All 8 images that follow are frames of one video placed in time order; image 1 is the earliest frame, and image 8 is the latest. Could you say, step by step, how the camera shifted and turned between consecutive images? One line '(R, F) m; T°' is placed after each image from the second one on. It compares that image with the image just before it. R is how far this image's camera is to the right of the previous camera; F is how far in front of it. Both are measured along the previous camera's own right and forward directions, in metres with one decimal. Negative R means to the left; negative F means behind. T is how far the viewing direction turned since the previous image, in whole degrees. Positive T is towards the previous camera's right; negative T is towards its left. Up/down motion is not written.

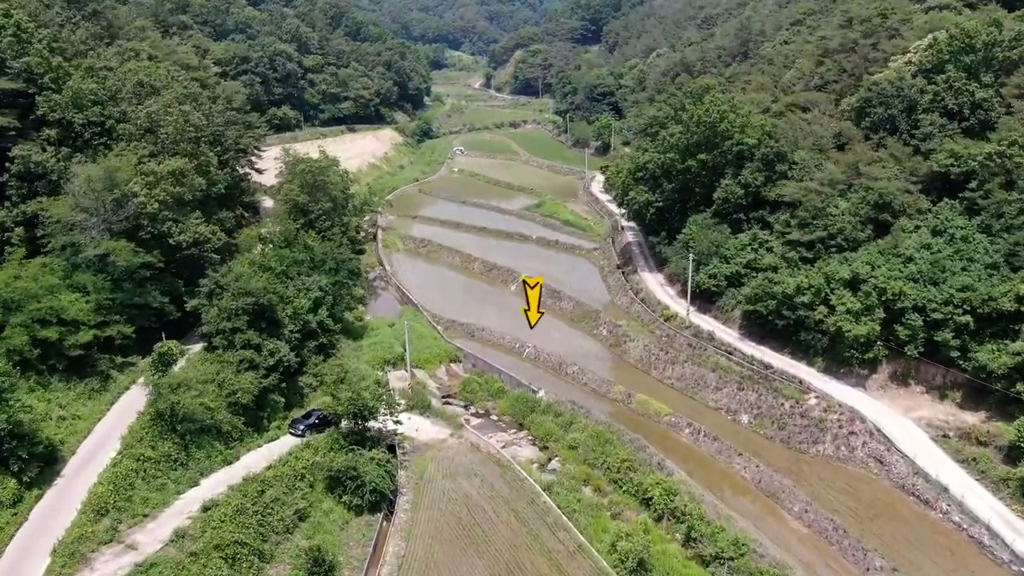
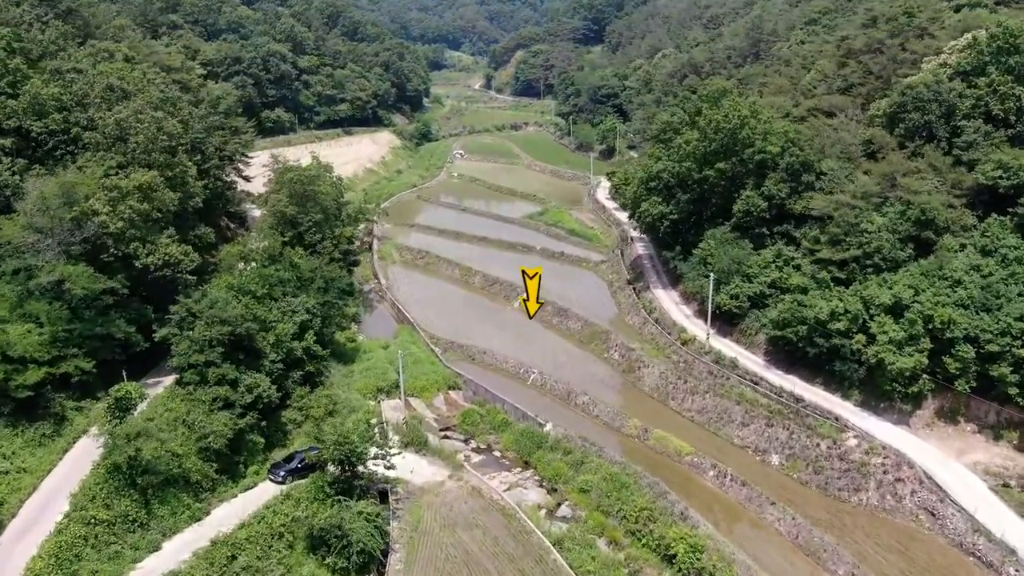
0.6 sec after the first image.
(-0.2, +2.8) m; 0°
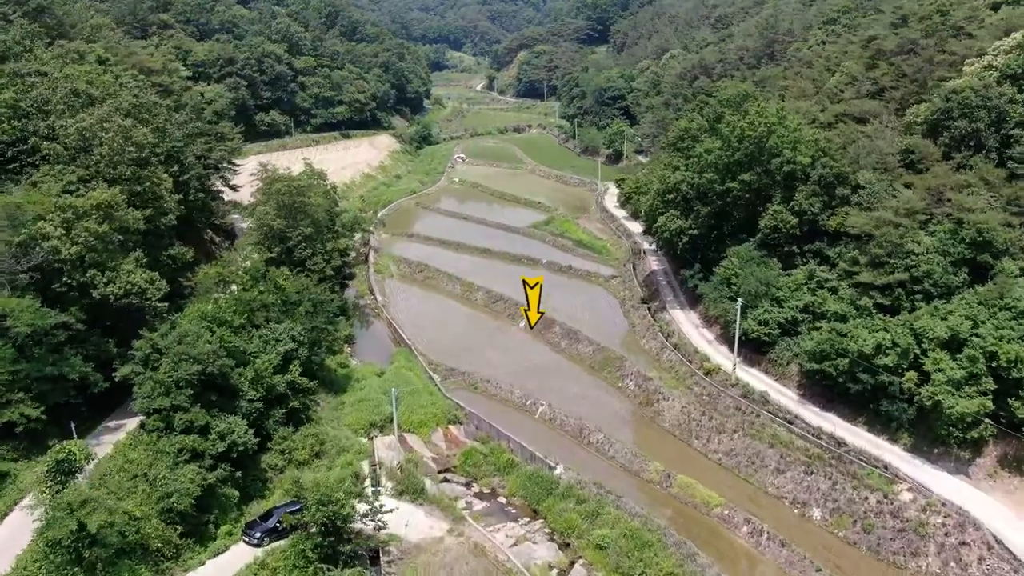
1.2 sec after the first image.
(-0.2, +3.0) m; 0°
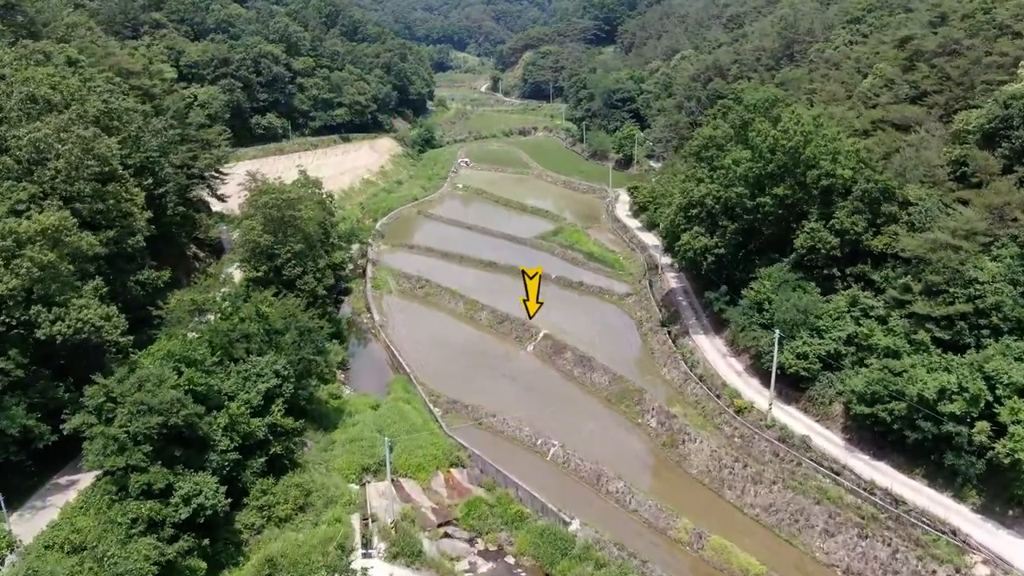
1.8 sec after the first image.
(-0.2, +3.1) m; 0°
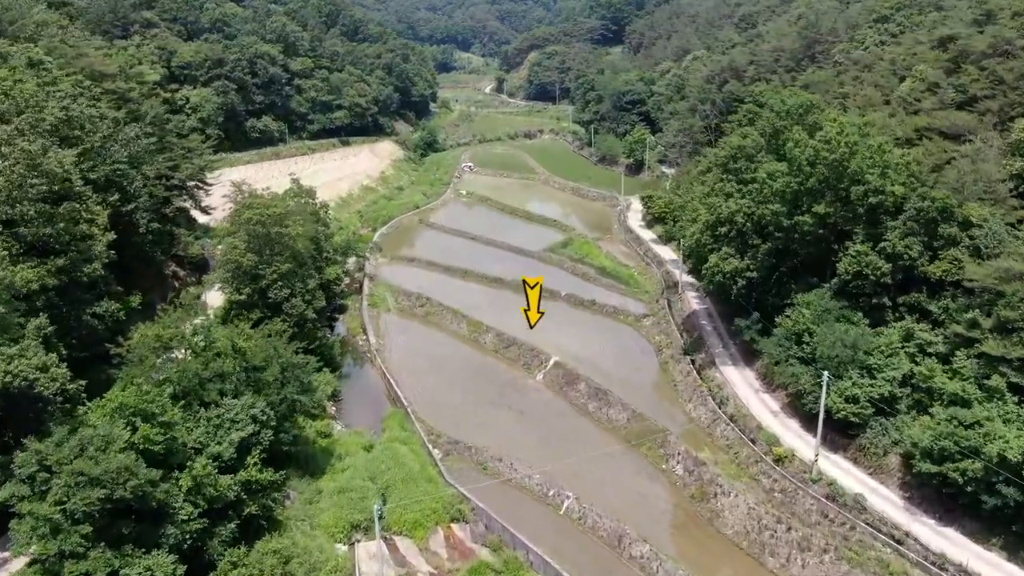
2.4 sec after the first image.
(-0.2, +3.2) m; 0°
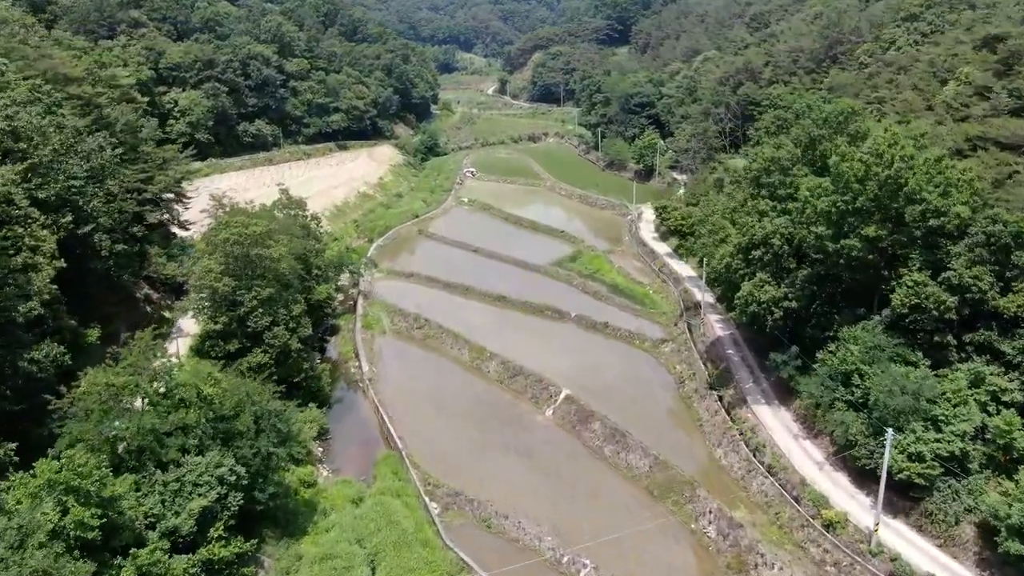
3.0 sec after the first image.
(-0.2, +3.2) m; 0°
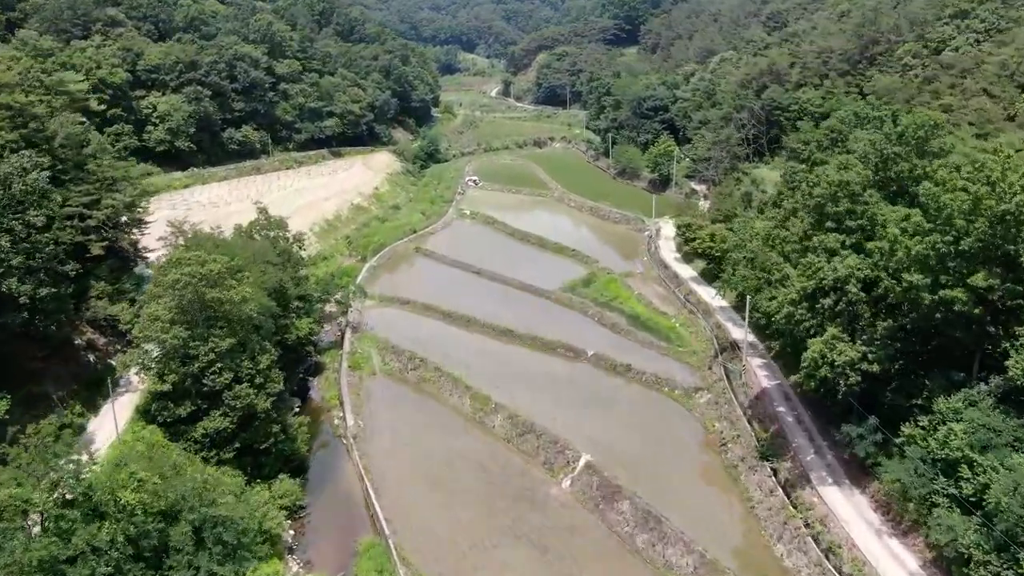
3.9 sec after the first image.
(-0.2, +4.9) m; 0°
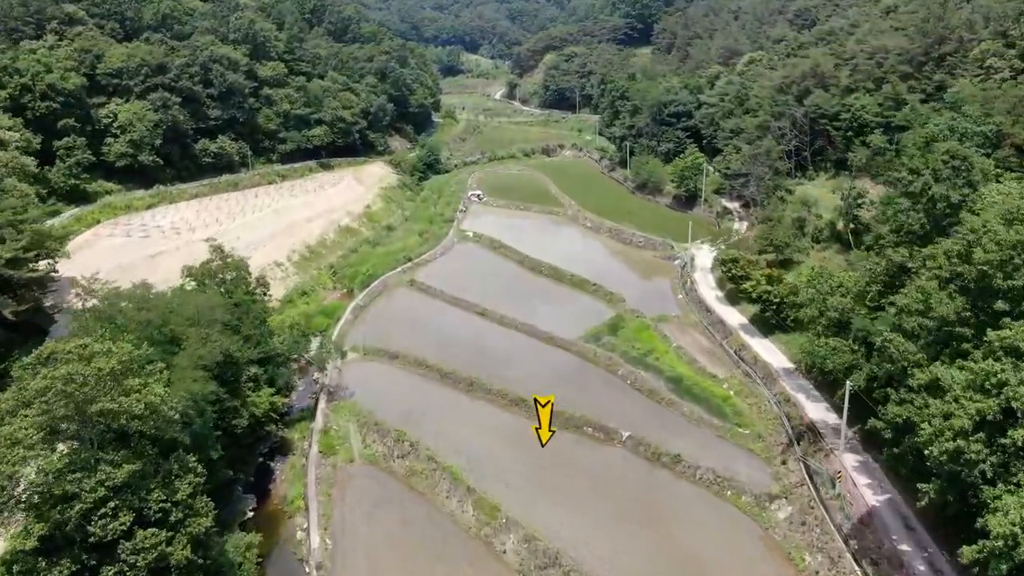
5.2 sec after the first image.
(-0.4, +7.2) m; 0°
